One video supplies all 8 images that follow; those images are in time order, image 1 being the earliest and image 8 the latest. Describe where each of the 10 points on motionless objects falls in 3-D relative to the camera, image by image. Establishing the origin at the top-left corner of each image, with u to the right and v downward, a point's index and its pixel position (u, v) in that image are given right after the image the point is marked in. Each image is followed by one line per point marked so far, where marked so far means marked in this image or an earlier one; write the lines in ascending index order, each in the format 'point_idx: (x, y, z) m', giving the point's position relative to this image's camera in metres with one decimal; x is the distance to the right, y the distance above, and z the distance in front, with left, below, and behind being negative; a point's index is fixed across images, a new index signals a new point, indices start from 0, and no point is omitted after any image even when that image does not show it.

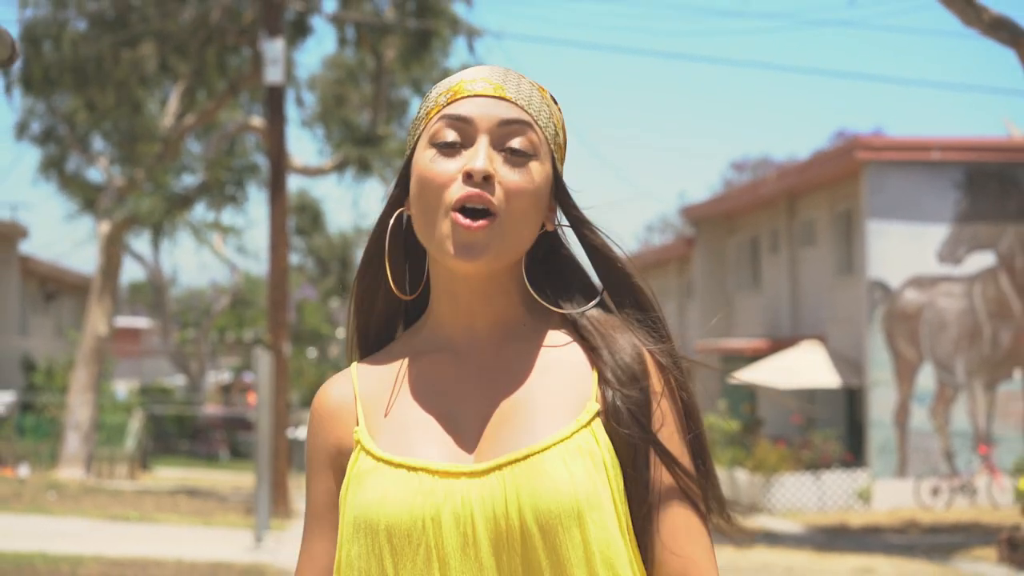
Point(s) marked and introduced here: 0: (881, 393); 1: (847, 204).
0: (+5.1, -1.5, +18.2) m
1: (+4.9, +1.2, +19.1) m
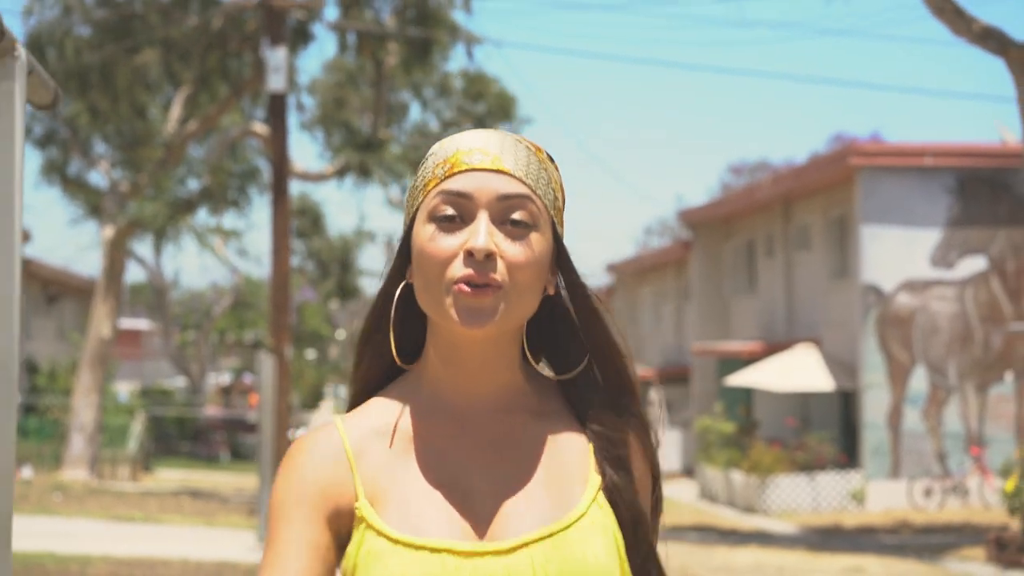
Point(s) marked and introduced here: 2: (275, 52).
0: (+5.1, -1.5, +18.5) m
1: (+4.8, +1.2, +19.4) m
2: (-2.8, +2.8, +15.8) m
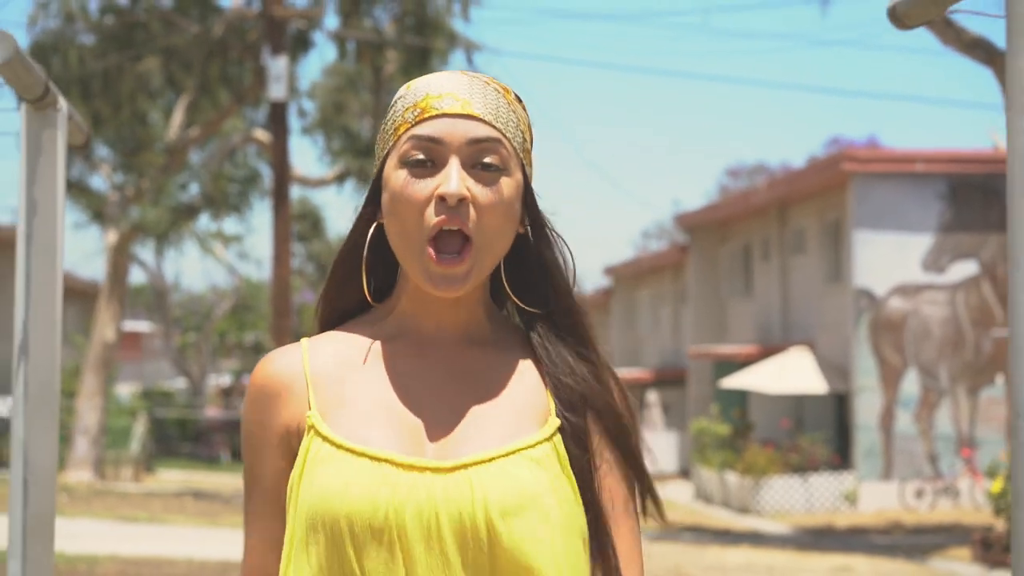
0: (+5.0, -1.6, +18.8) m
1: (+4.8, +1.1, +19.6) m
2: (-2.9, +2.8, +16.1) m
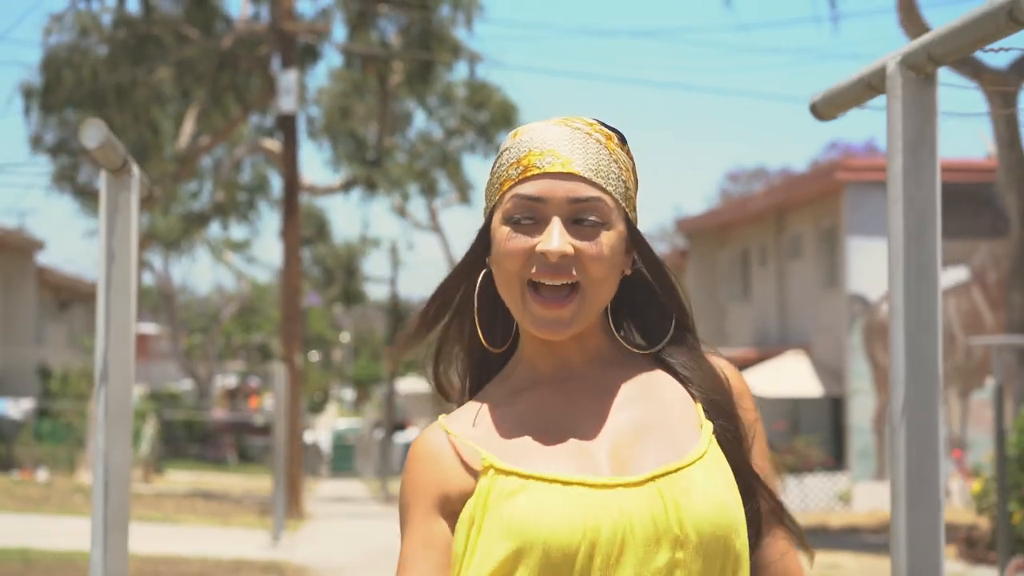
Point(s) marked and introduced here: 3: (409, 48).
0: (+5.1, -1.6, +19.2) m
1: (+4.8, +1.0, +20.1) m
2: (-2.8, +2.7, +16.6) m
3: (-1.6, +3.6, +19.7) m
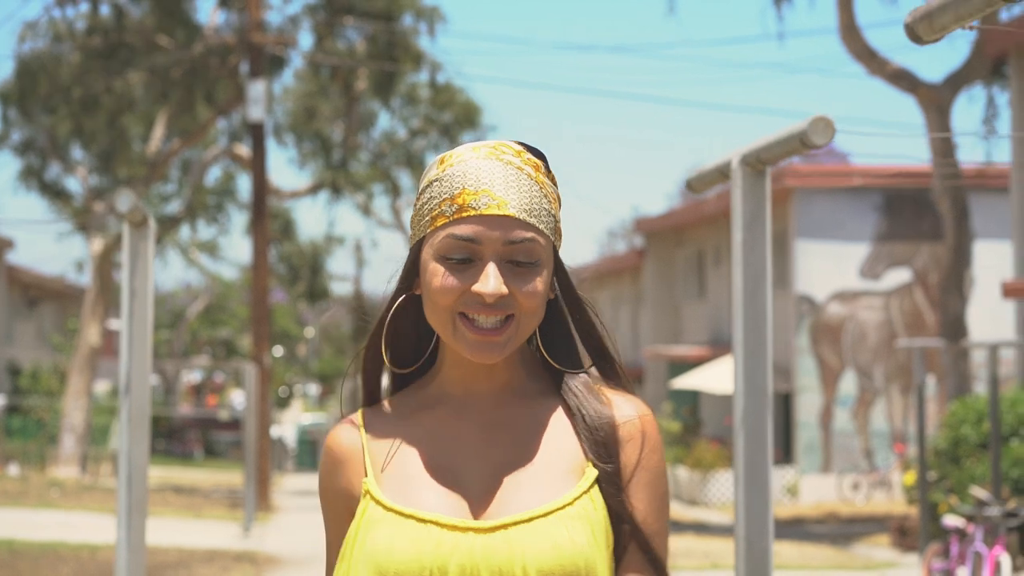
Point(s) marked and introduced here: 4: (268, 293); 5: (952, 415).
0: (+4.5, -1.7, +20.1) m
1: (+4.2, +1.0, +20.9) m
2: (-3.3, +2.7, +17.2) m
3: (-2.1, +3.6, +20.4) m
4: (-3.5, -0.1, +18.9) m
5: (+4.3, -1.3, +13.0) m
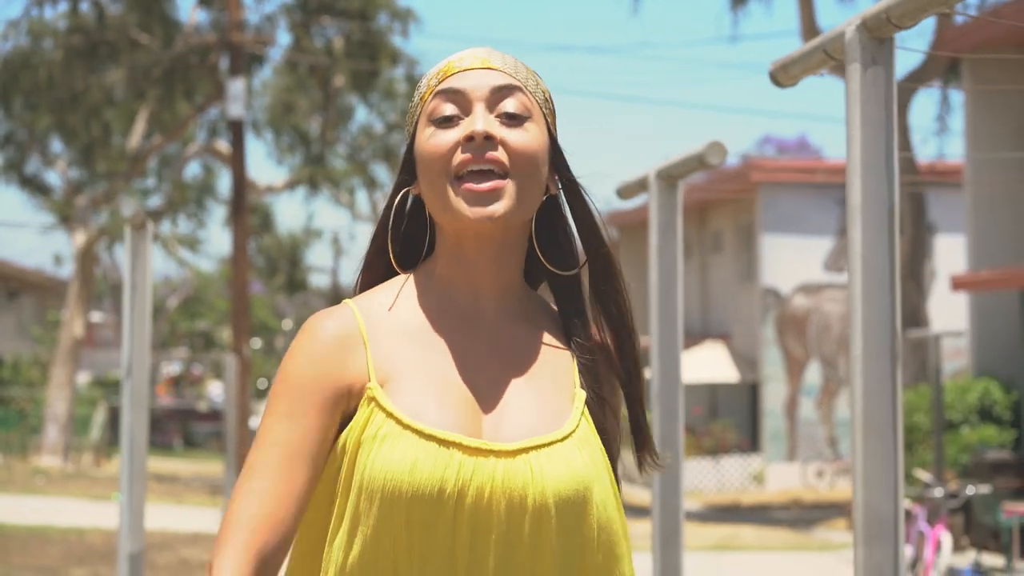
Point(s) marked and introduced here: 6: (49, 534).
0: (+4.1, -1.6, +20.6) m
1: (+3.8, +1.1, +21.5) m
2: (-3.7, +2.8, +17.6) m
3: (-2.5, +3.7, +20.8) m
4: (-3.9, 0.0, +19.4) m
5: (+4.0, -1.2, +13.5) m
6: (-4.2, -2.2, +12.0) m
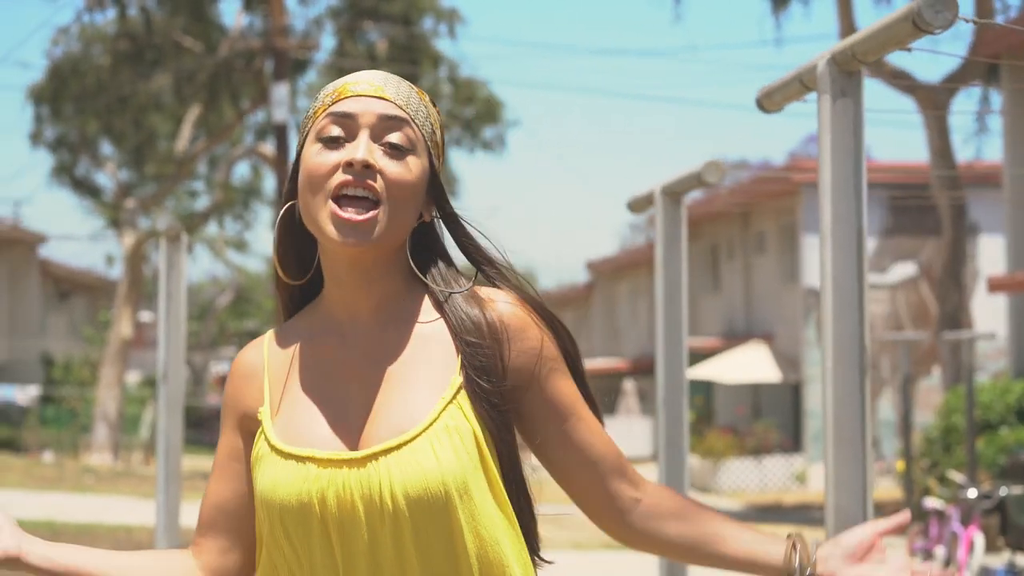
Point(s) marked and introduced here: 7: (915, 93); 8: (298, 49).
0: (+4.7, -1.6, +20.6) m
1: (+4.5, +1.1, +21.5) m
2: (-3.2, +2.7, +17.9) m
3: (-1.9, +3.7, +21.0) m
4: (-3.3, 0.0, +19.6) m
5: (+4.4, -1.2, +13.5) m
6: (-3.9, -2.3, +12.3) m
7: (+2.4, +1.2, +8.0) m
8: (-3.1, +3.5, +19.4) m
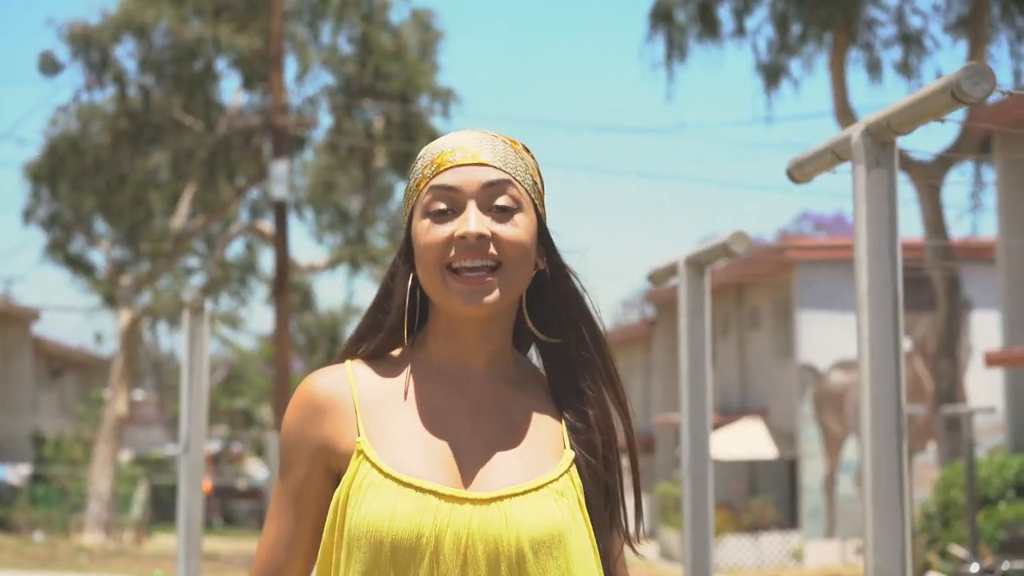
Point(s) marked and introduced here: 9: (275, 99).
0: (+4.7, -2.7, +20.6) m
1: (+4.4, -0.1, +21.6) m
2: (-3.2, +1.7, +18.1) m
3: (-2.0, +2.4, +21.3) m
4: (-3.3, -1.1, +19.6) m
5: (+4.4, -2.0, +13.5) m
6: (-3.9, -3.0, +12.2) m
7: (+2.5, +0.7, +8.2) m
8: (-3.2, +2.4, +19.6) m
9: (-3.4, +2.7, +18.8) m
